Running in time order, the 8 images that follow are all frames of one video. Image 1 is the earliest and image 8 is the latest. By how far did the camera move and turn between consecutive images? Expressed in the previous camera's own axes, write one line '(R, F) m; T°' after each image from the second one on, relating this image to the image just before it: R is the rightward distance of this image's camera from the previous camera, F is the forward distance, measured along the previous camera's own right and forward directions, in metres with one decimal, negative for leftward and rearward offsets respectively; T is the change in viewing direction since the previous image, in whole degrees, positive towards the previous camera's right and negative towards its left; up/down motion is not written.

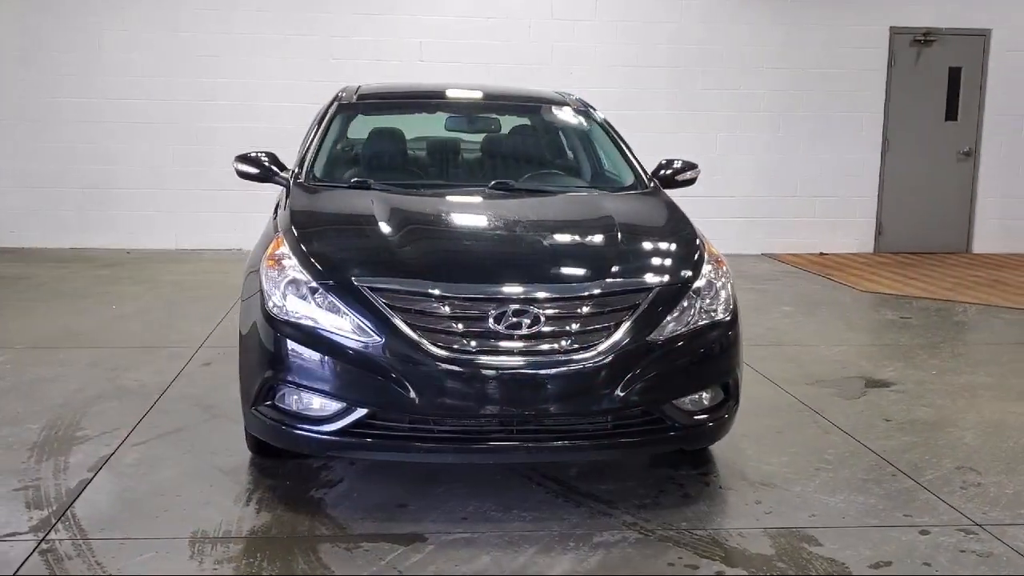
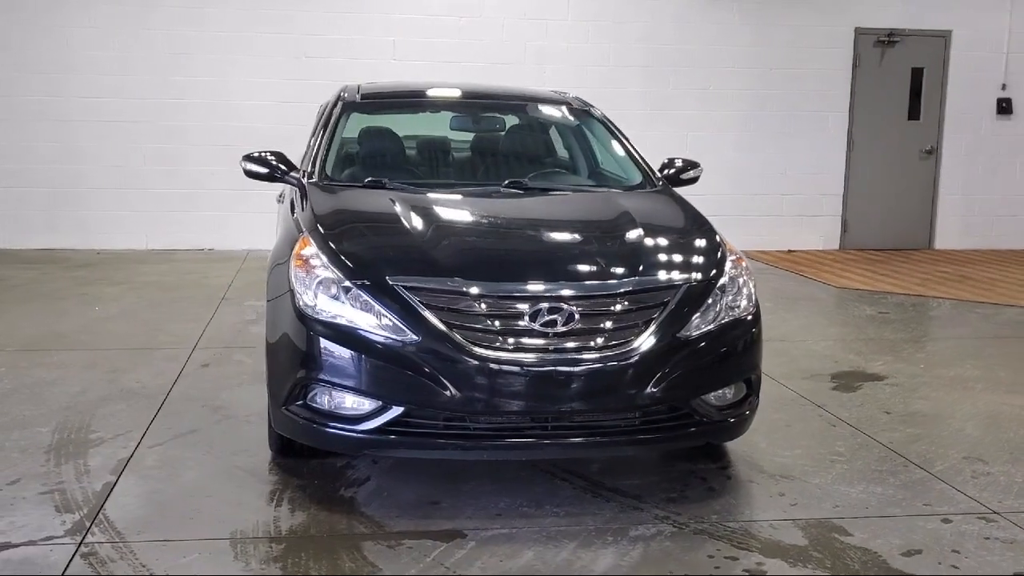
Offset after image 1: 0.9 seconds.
(-0.2, 0.0) m; +3°
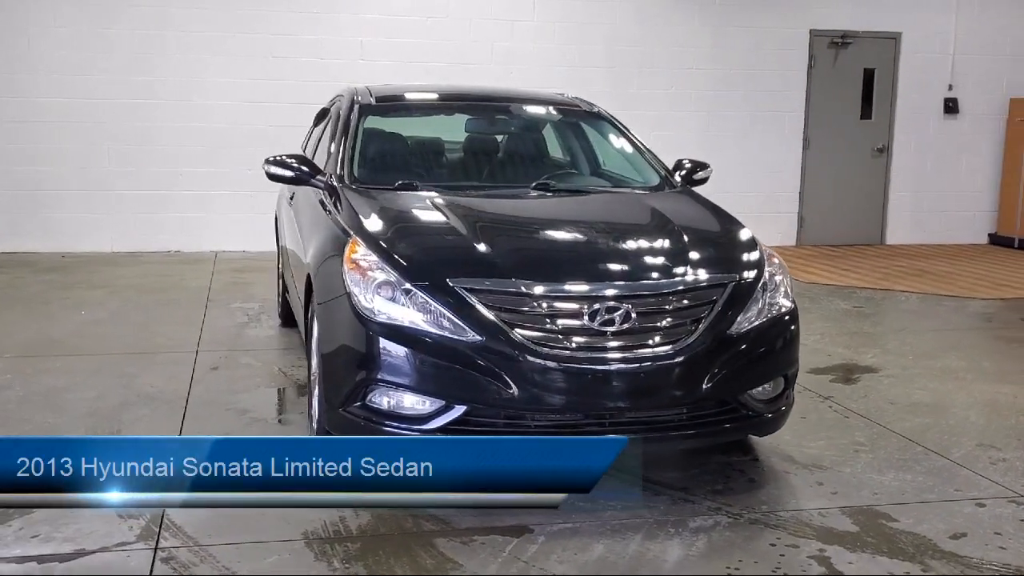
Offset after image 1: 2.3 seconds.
(-0.3, 0.0) m; +3°
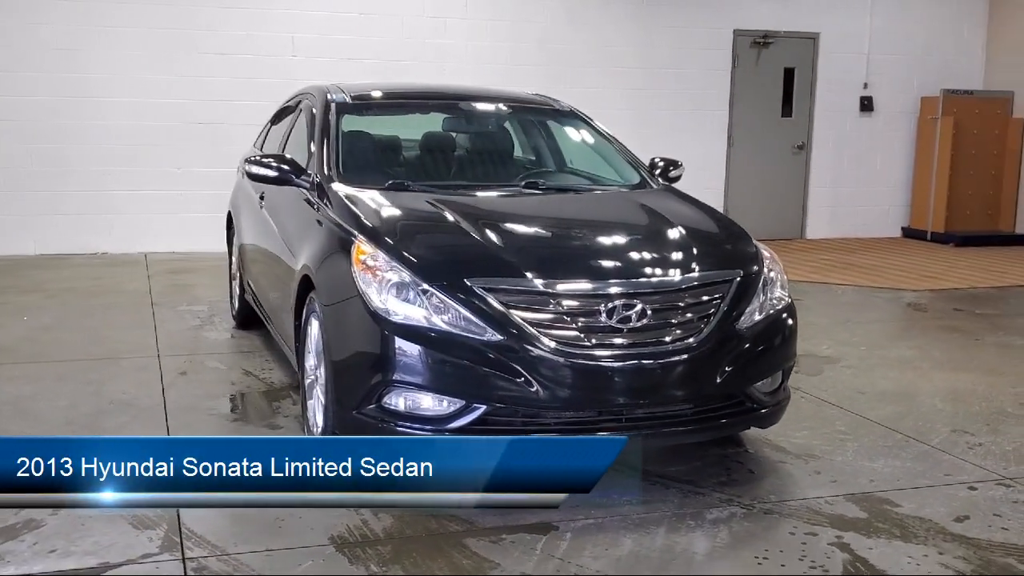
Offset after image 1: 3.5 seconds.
(-0.3, 0.0) m; +5°
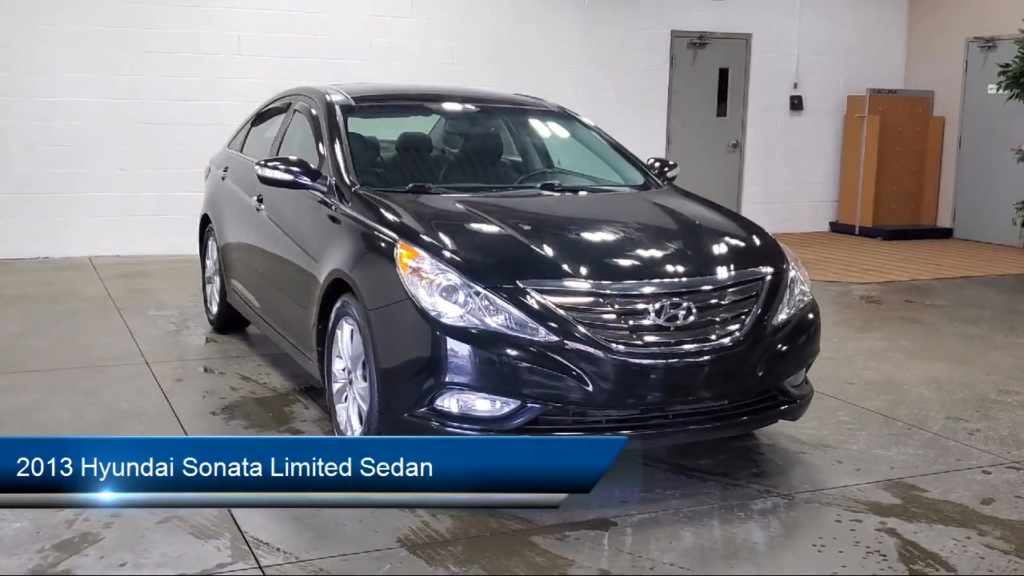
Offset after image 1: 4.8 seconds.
(-0.4, 0.0) m; +5°
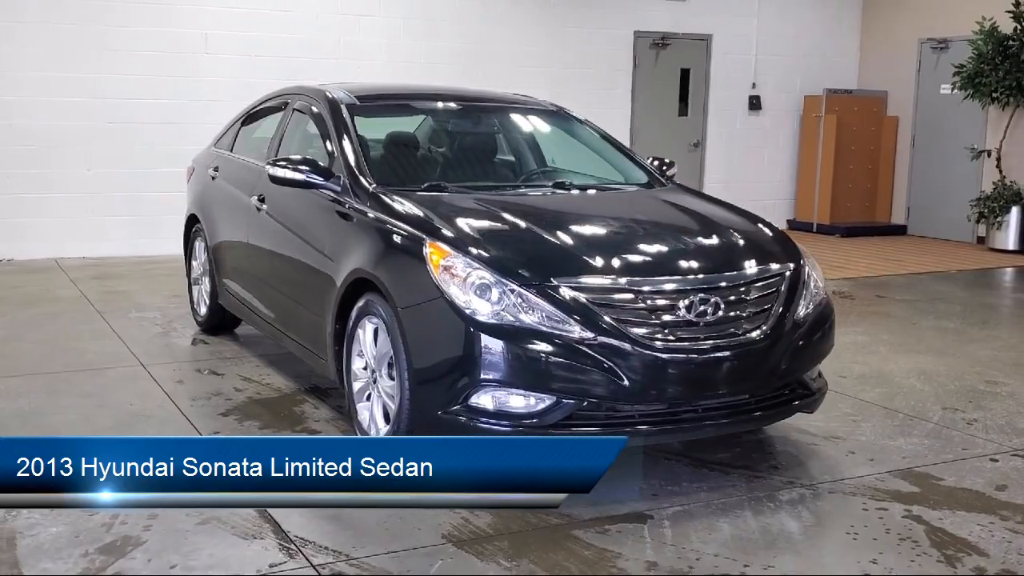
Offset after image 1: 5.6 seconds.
(-0.2, 0.0) m; +3°
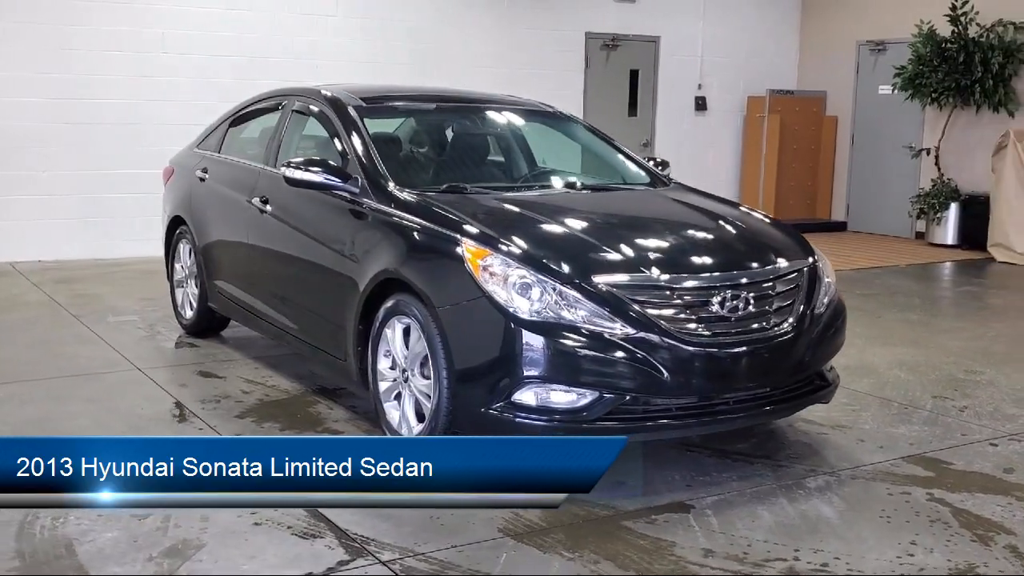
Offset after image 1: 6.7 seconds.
(-0.3, -0.1) m; +4°
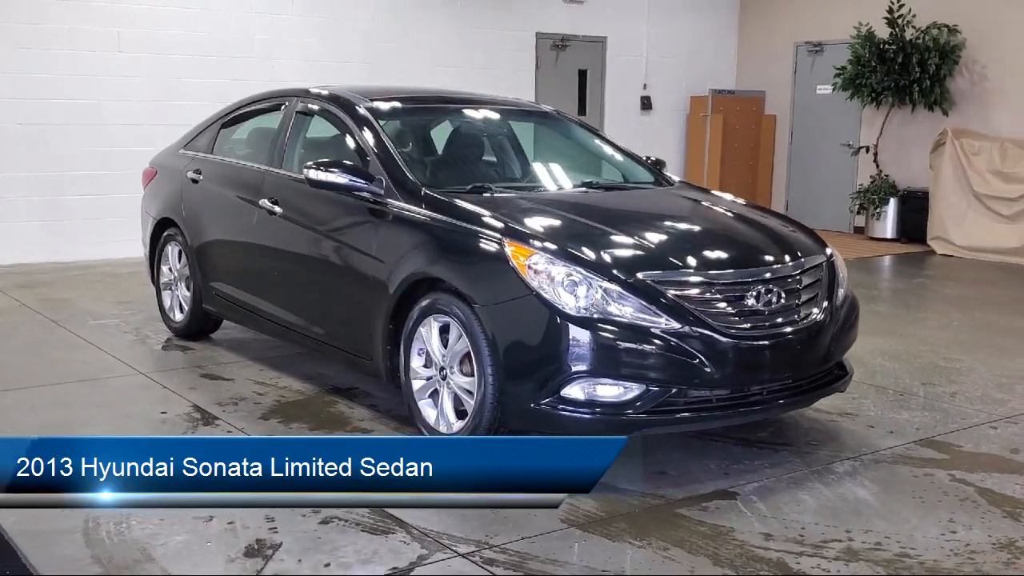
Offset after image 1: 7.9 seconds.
(-0.4, -0.1) m; +4°
